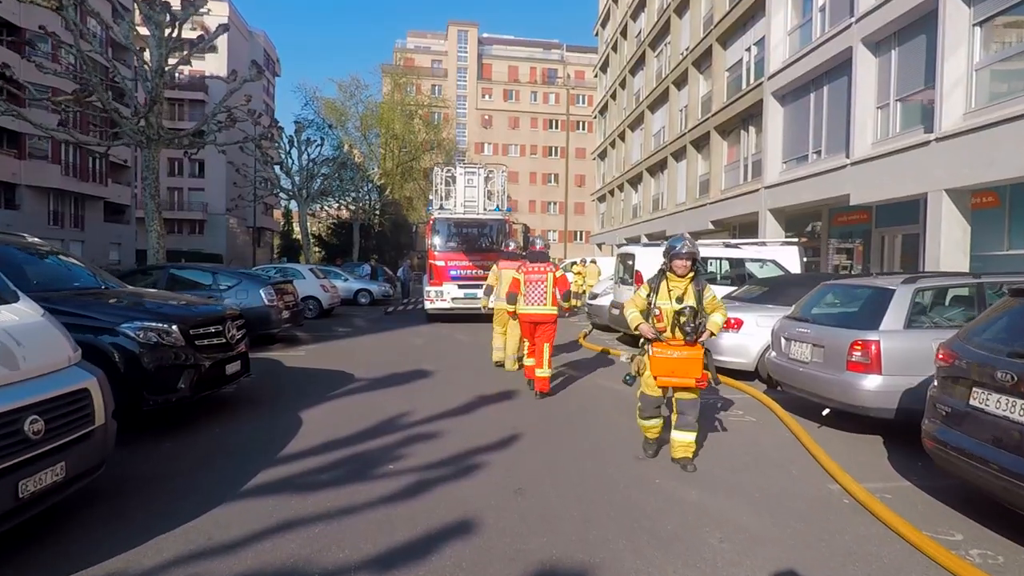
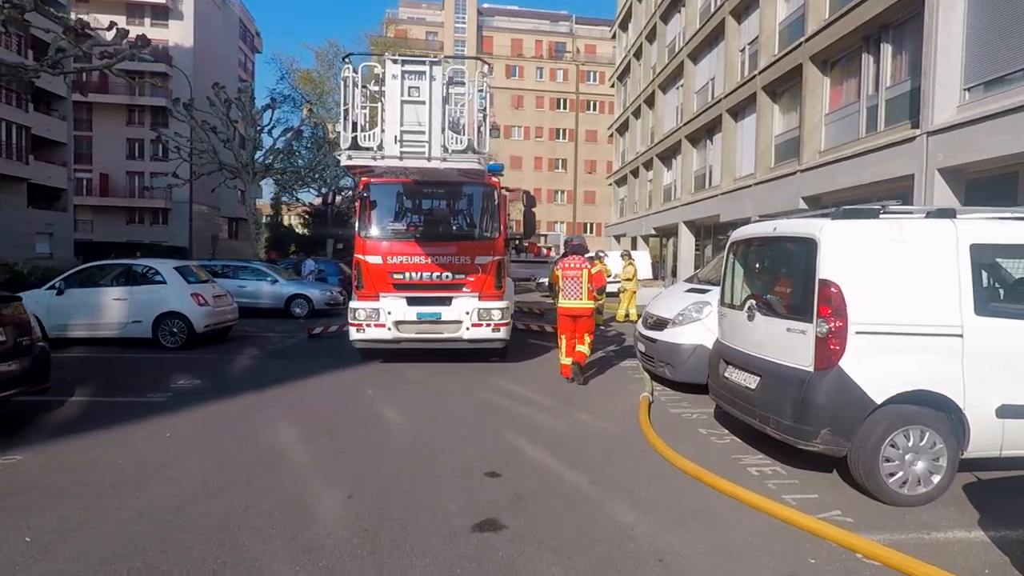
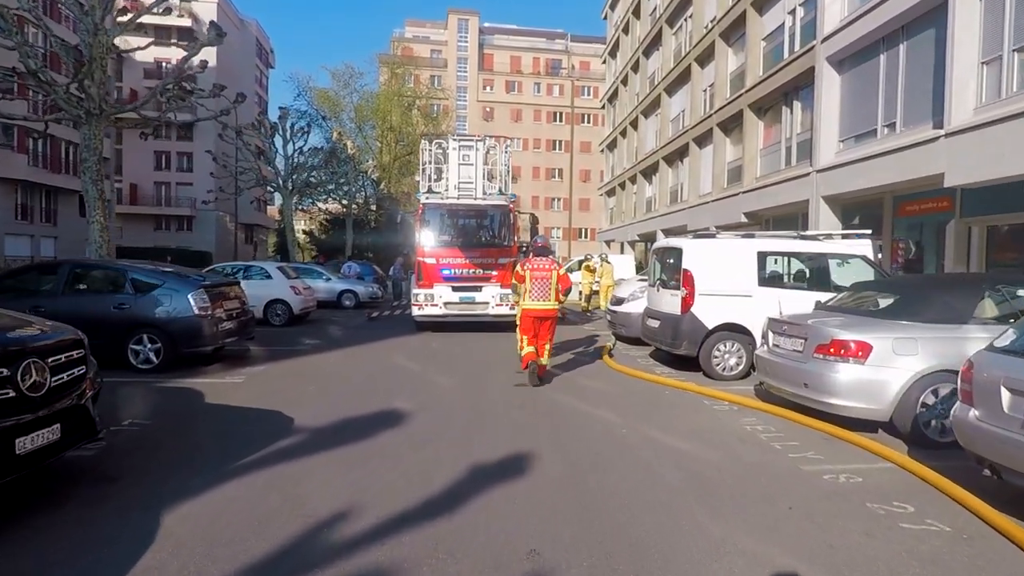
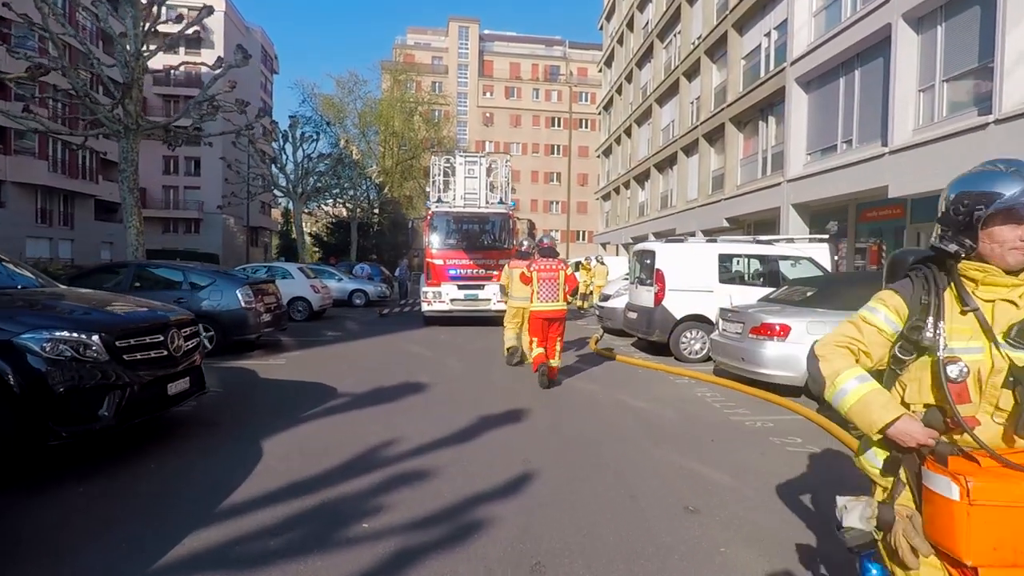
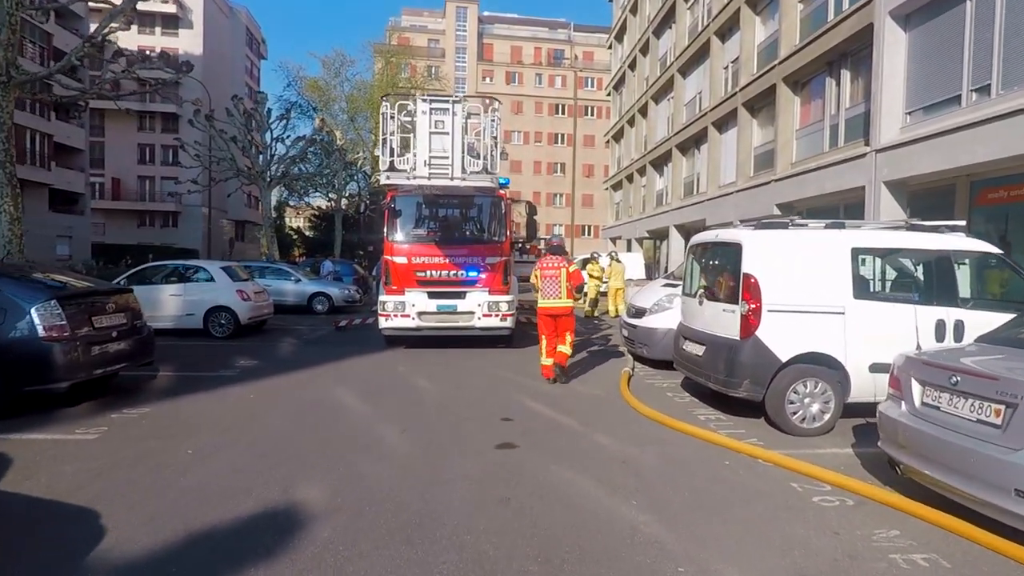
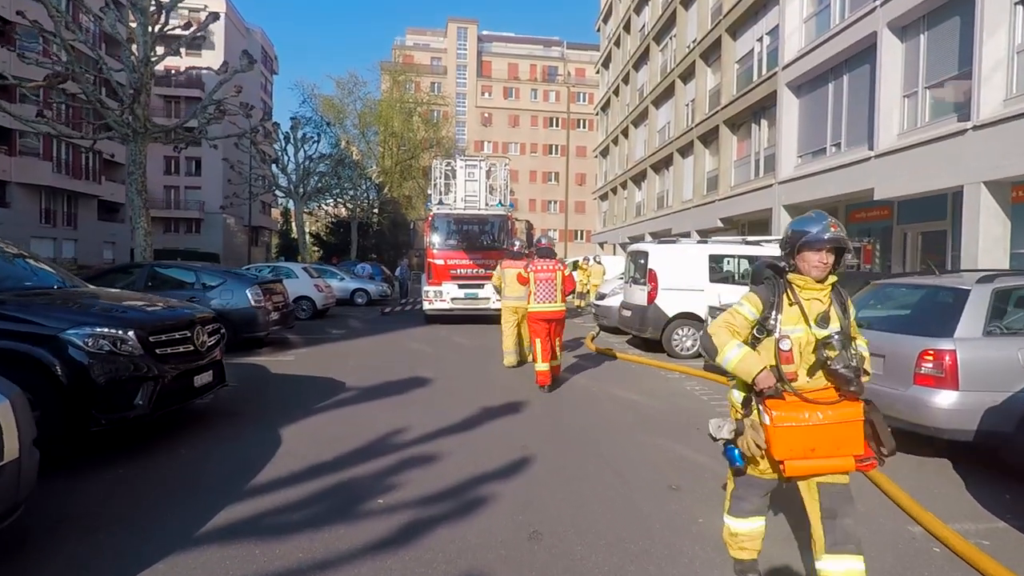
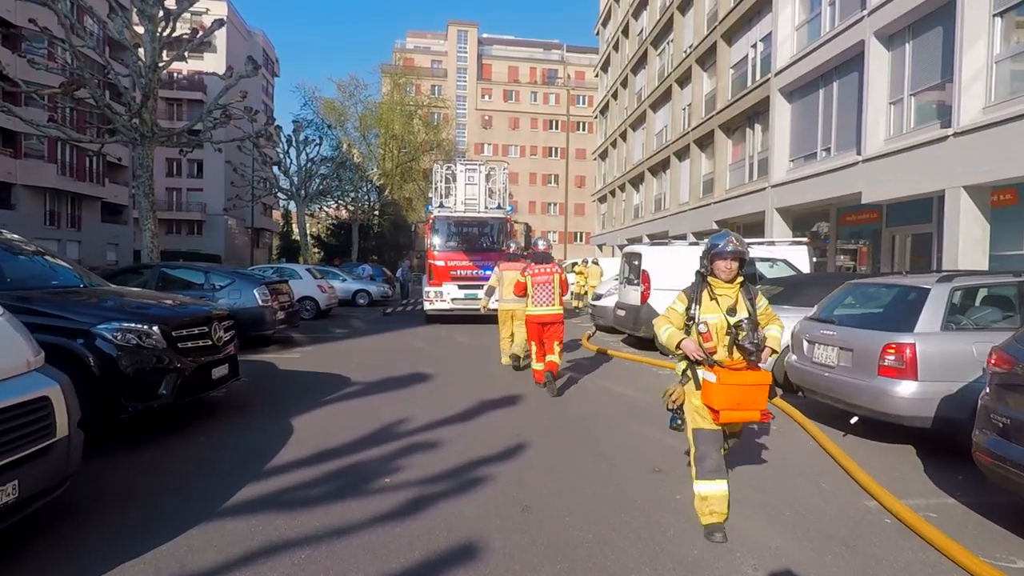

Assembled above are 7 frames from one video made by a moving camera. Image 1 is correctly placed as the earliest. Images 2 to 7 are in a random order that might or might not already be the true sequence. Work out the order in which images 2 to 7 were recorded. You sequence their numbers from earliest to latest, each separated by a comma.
7, 6, 4, 3, 5, 2
